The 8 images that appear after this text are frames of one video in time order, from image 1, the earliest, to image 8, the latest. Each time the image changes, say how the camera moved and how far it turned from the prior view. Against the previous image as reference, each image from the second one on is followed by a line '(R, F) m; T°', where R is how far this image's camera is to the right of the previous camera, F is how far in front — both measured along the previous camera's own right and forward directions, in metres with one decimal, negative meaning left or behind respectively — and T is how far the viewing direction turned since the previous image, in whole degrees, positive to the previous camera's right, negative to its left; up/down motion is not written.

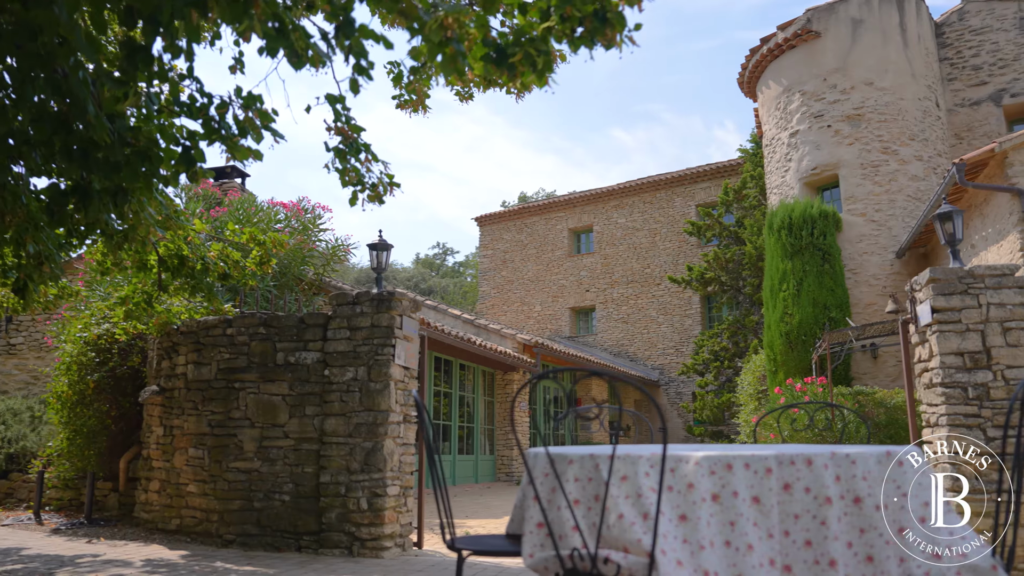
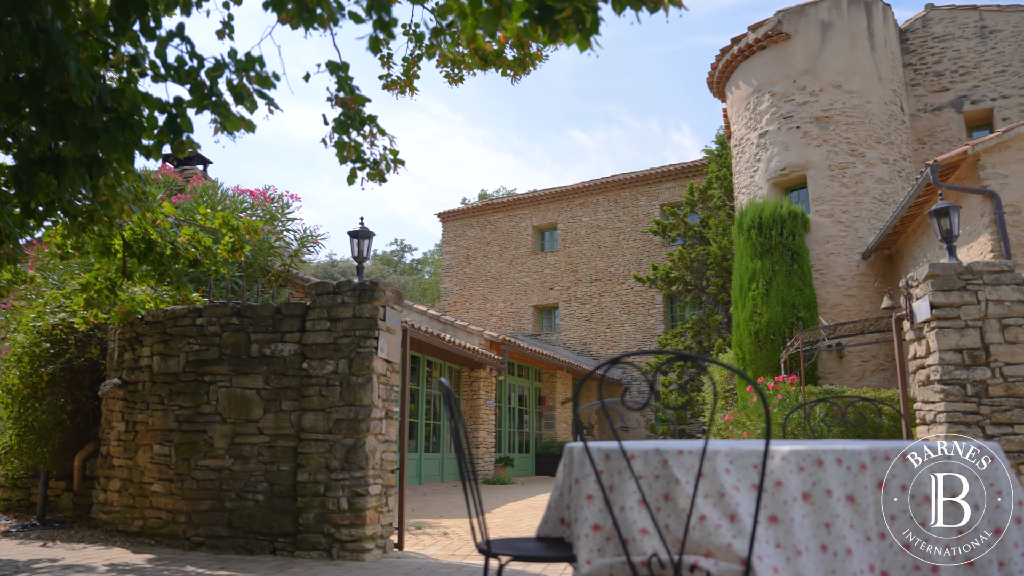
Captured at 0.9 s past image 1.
(-0.2, +0.2) m; +3°
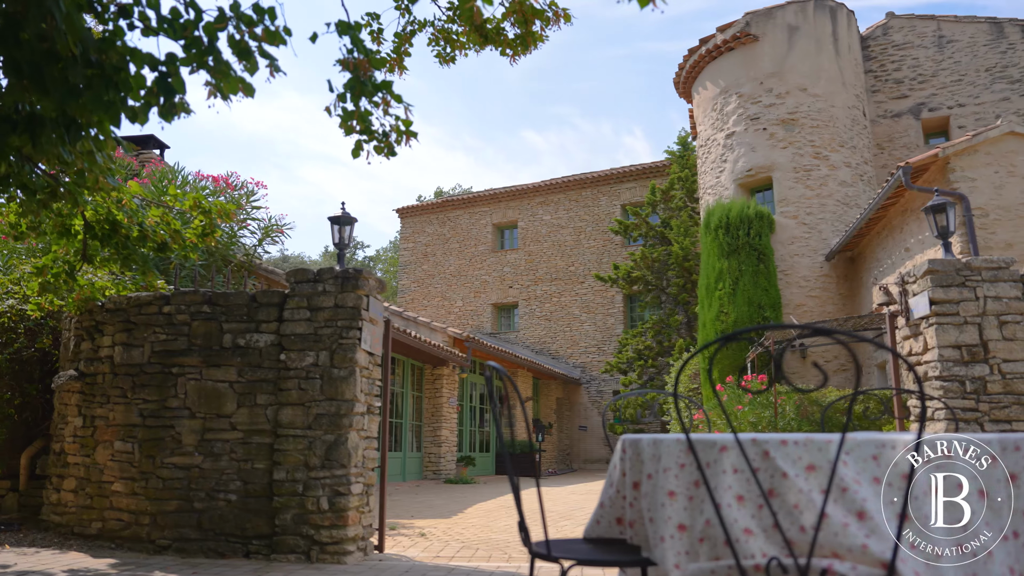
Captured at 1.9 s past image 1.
(-0.3, +0.2) m; +4°
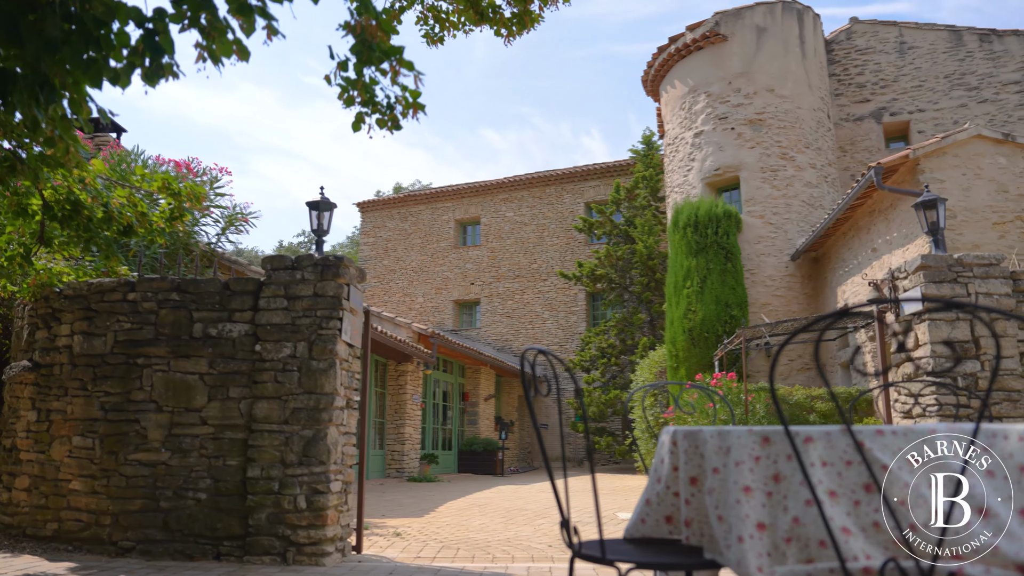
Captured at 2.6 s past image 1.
(-0.2, +0.2) m; +3°
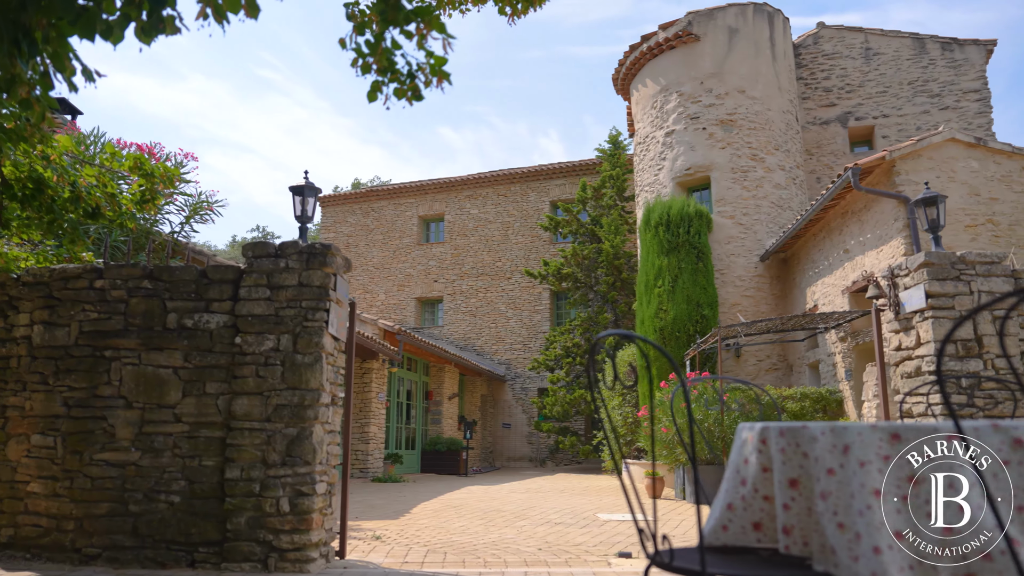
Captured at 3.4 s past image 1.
(-0.2, +0.2) m; +3°
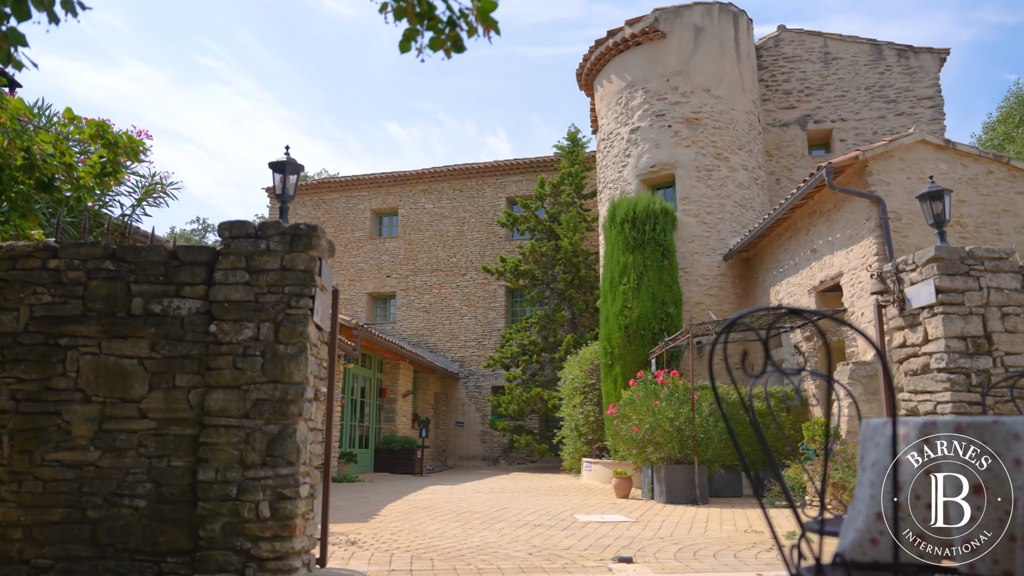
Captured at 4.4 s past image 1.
(-0.3, +0.3) m; +4°
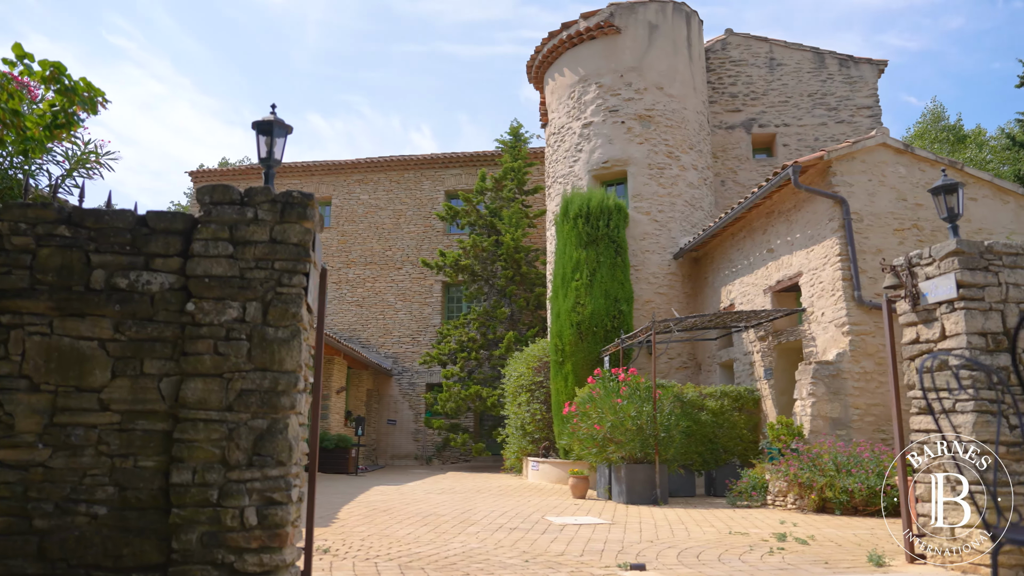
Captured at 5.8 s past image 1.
(-0.5, +0.4) m; +6°
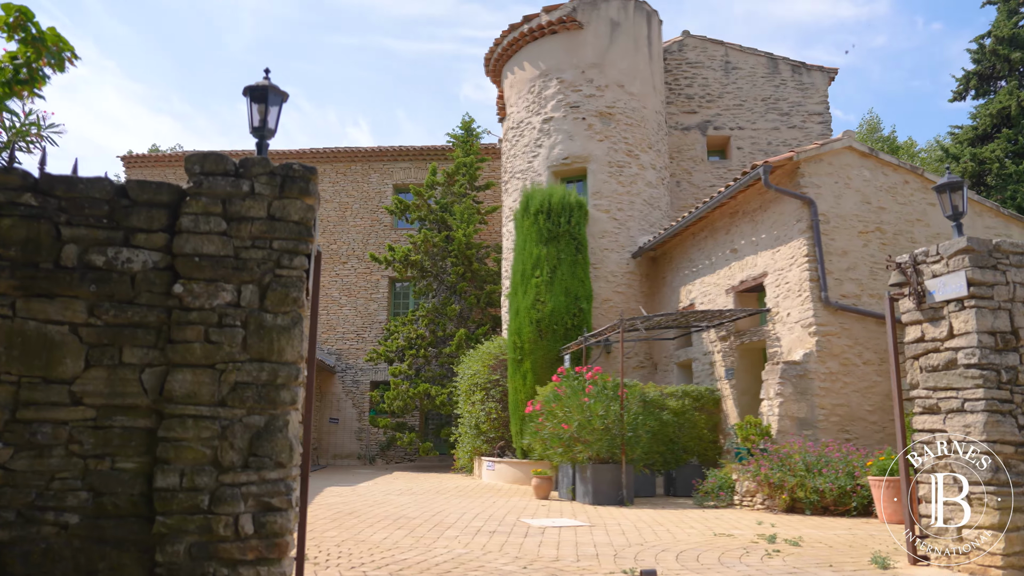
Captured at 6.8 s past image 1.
(-0.4, +0.3) m; +5°
